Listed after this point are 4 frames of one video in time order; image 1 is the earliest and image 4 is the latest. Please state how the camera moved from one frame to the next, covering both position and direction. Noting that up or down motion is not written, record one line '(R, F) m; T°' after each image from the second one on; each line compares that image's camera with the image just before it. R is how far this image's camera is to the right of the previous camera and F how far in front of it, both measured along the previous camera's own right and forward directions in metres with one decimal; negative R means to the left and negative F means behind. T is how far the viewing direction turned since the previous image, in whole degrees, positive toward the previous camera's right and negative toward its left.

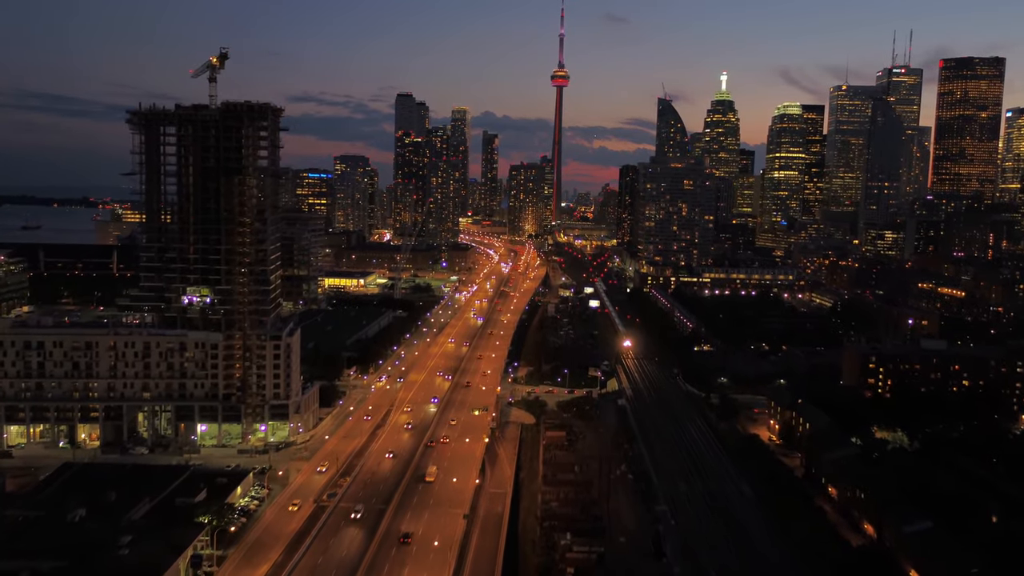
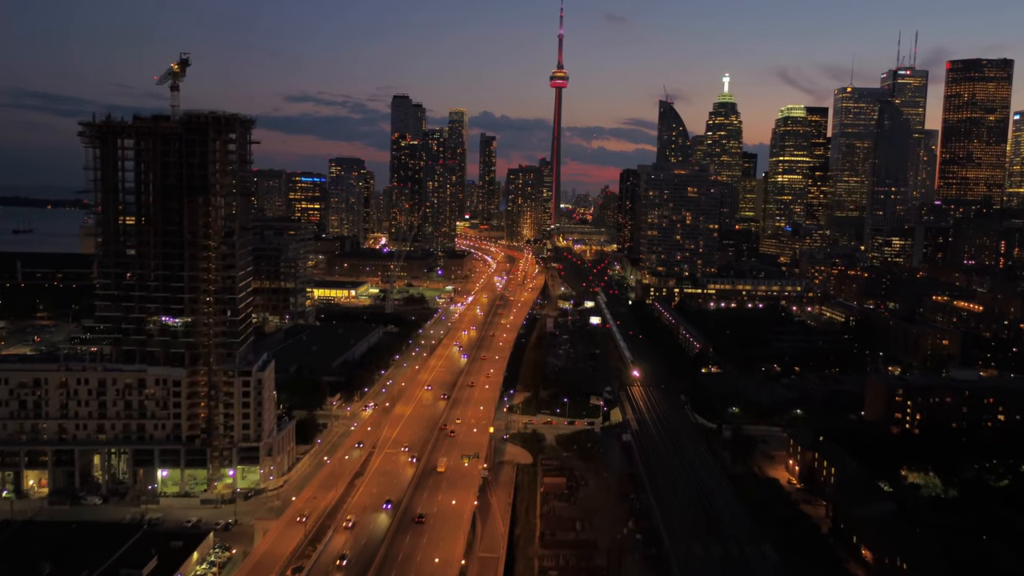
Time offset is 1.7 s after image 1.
(+0.1, +2.3) m; 0°
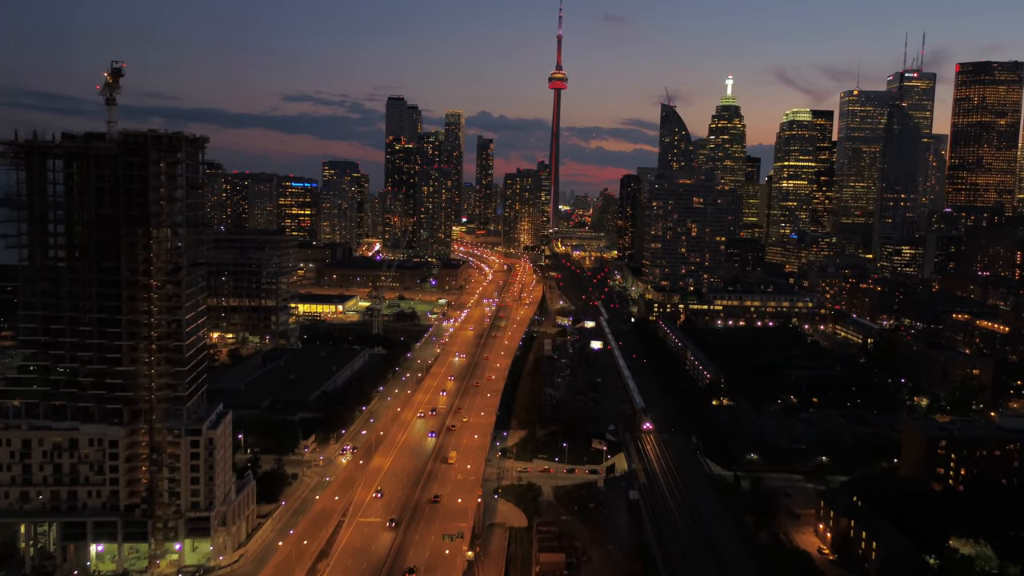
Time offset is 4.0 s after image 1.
(+0.2, +3.0) m; 0°
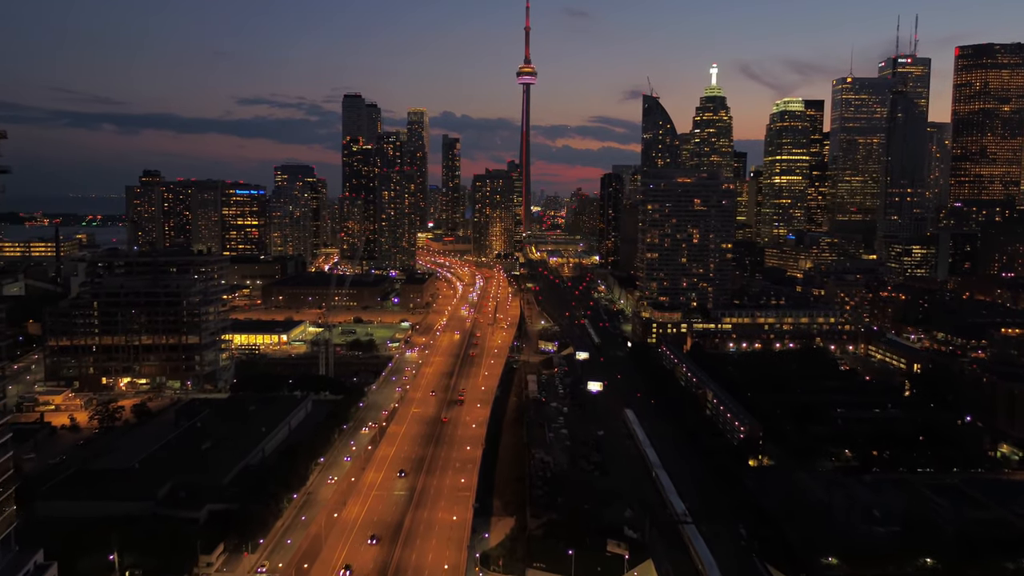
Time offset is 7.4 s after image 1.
(-0.2, +7.6) m; +2°
